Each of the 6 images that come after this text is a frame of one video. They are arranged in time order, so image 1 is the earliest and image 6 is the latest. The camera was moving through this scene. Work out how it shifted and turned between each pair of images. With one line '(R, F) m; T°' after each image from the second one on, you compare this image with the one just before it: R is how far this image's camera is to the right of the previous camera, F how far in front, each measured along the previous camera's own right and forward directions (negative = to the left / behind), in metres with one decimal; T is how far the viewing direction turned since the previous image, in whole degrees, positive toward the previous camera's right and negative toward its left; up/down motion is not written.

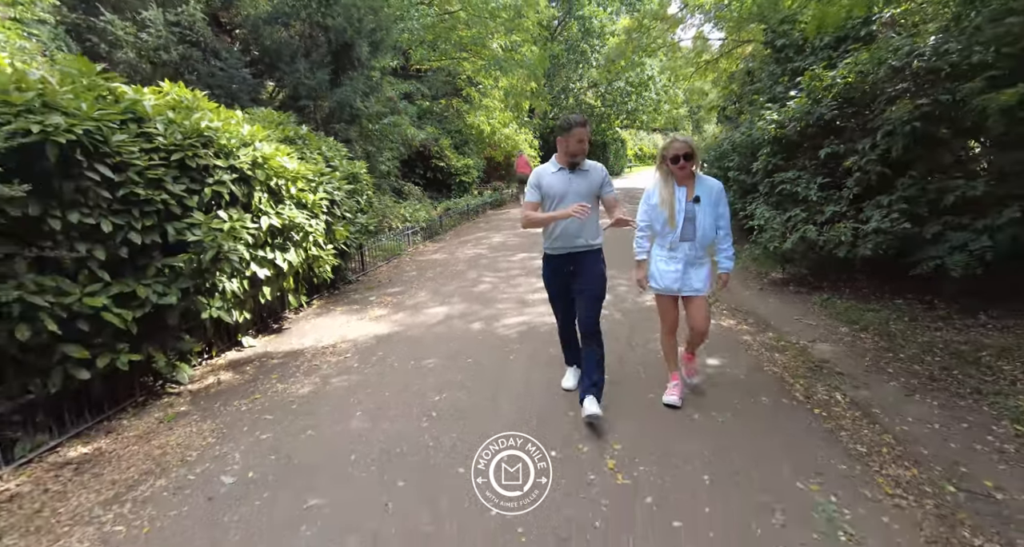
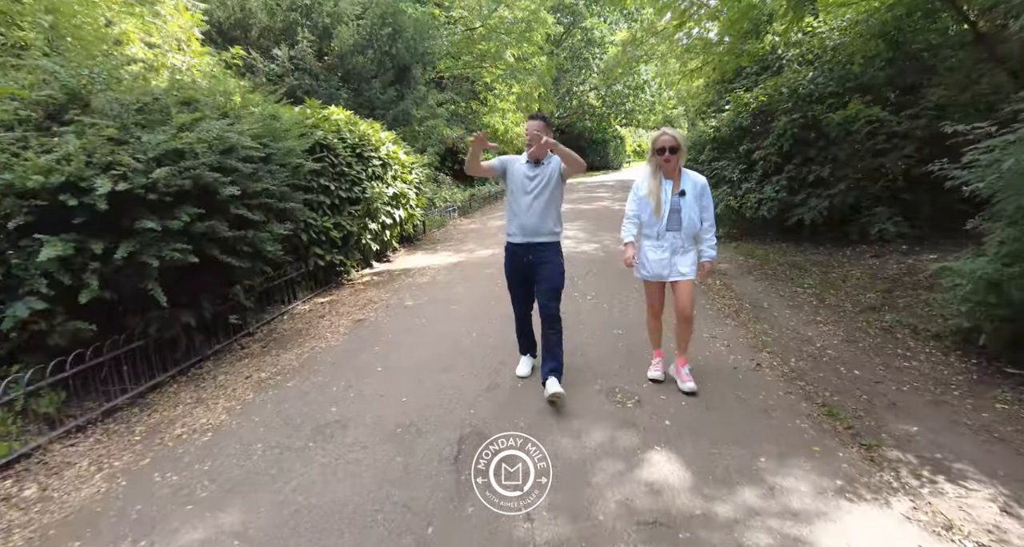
(-0.3, -3.3) m; 0°
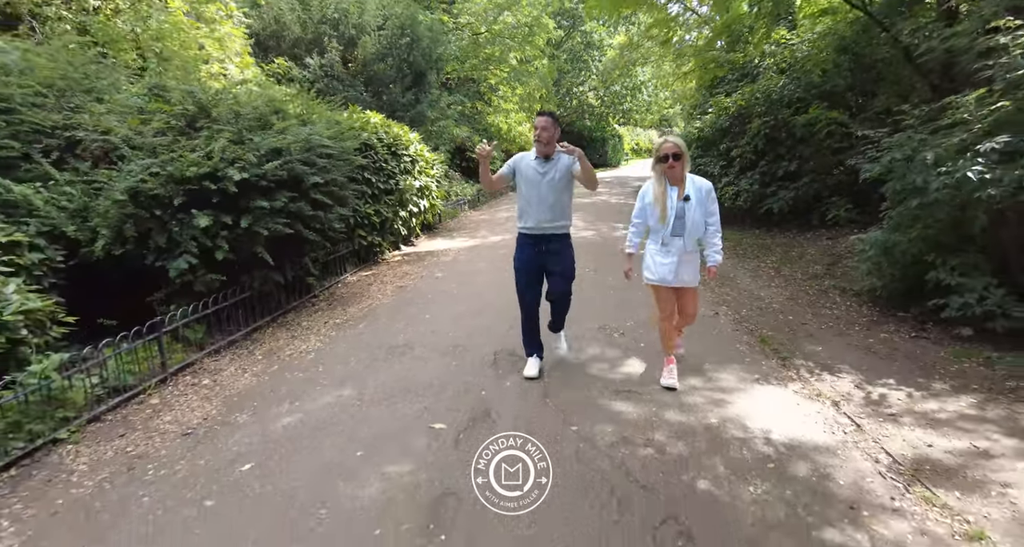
(-0.2, -1.3) m; 0°
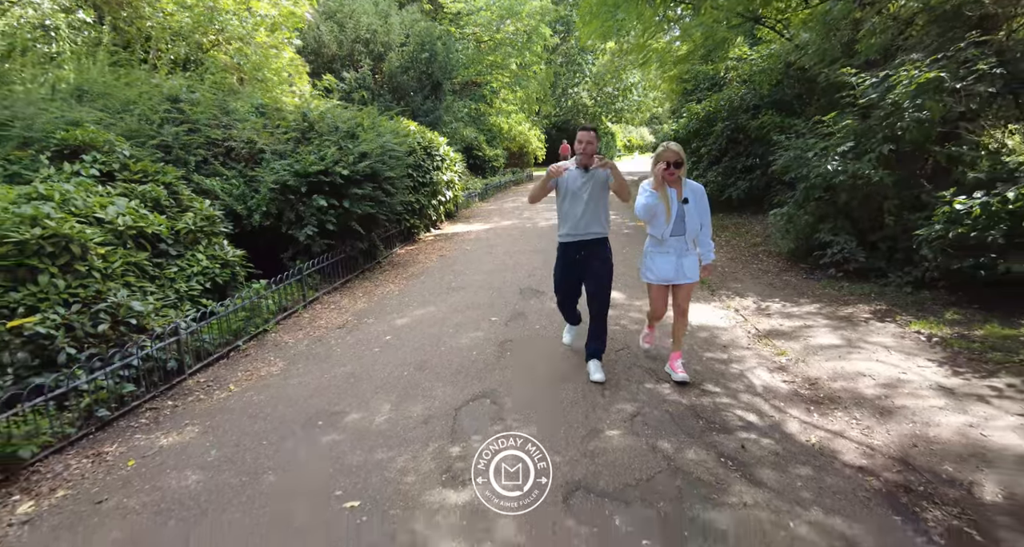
(-0.3, -2.2) m; 0°
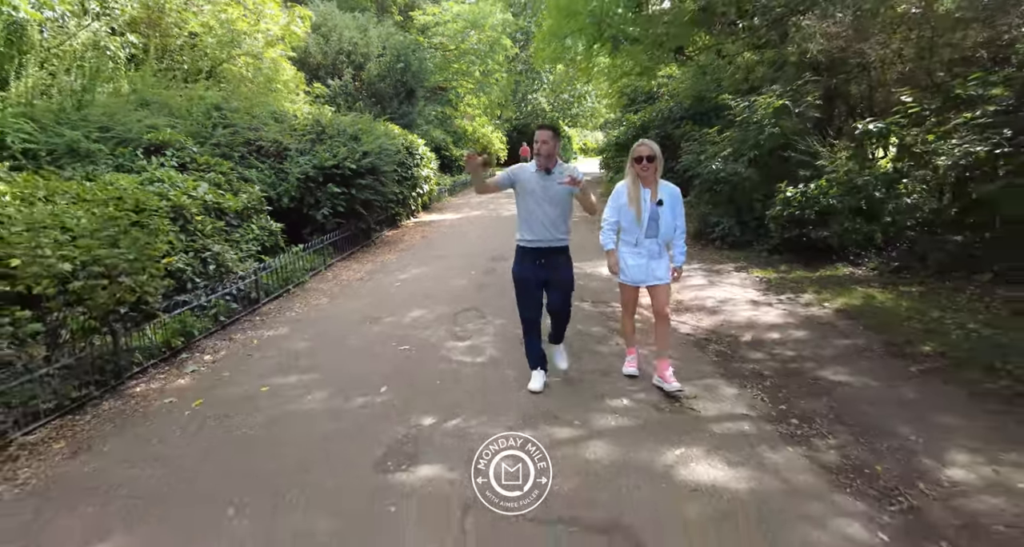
(-0.2, -2.1) m; +4°
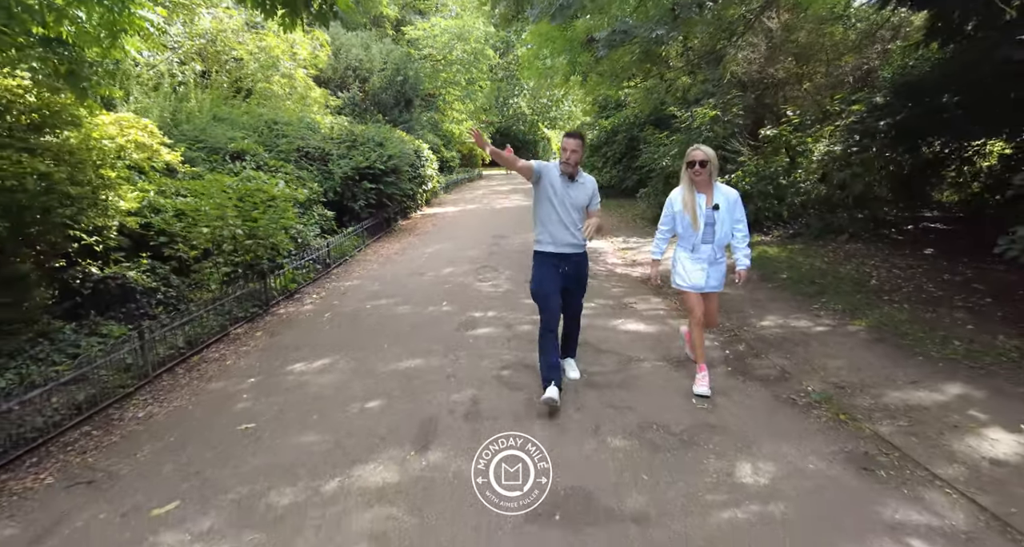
(-0.3, -2.3) m; +2°
